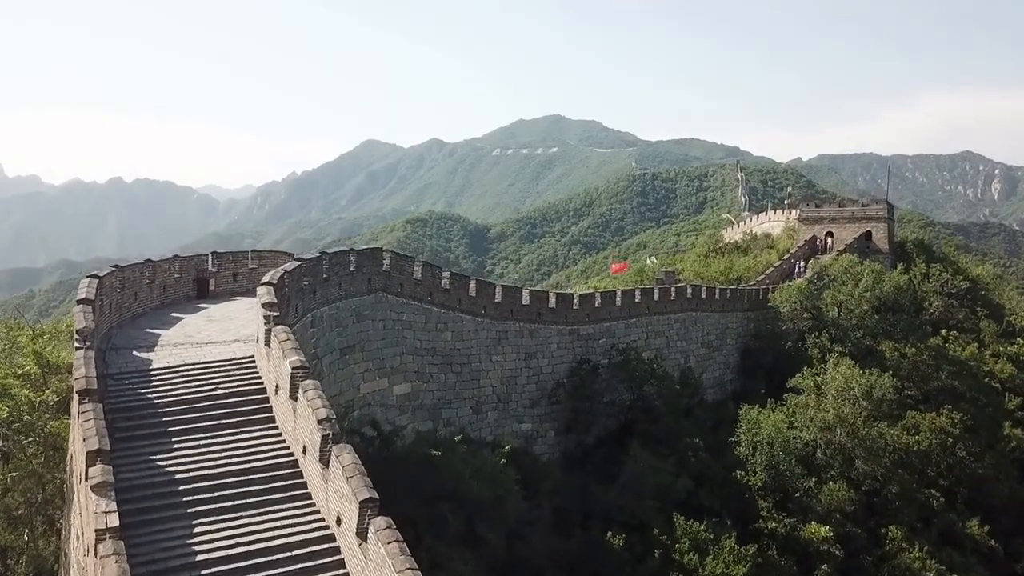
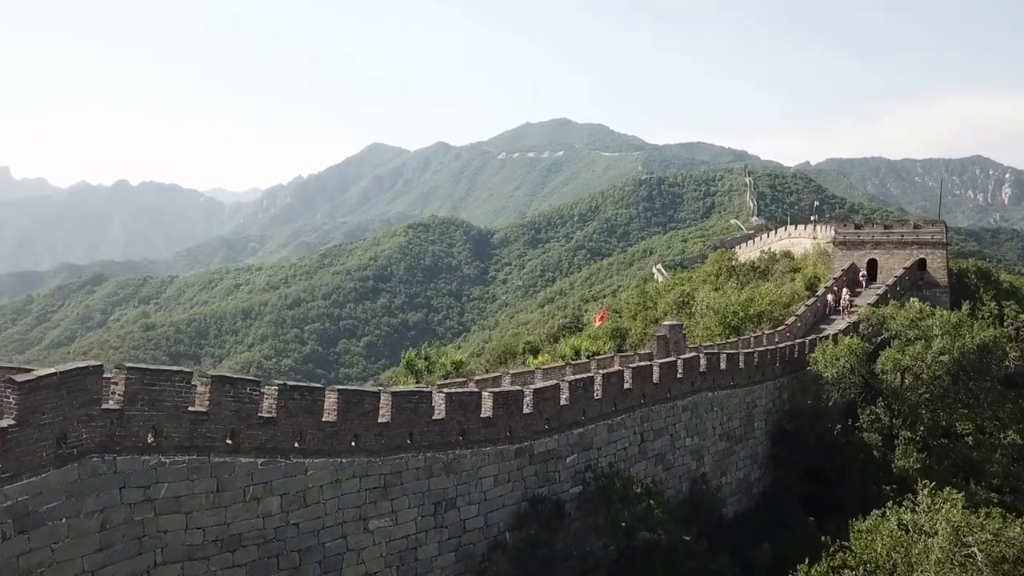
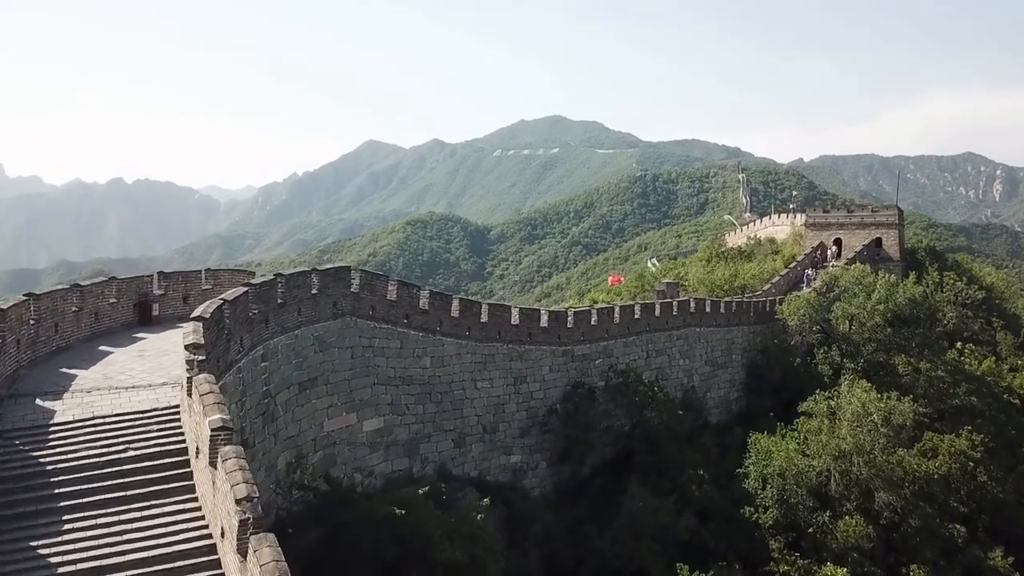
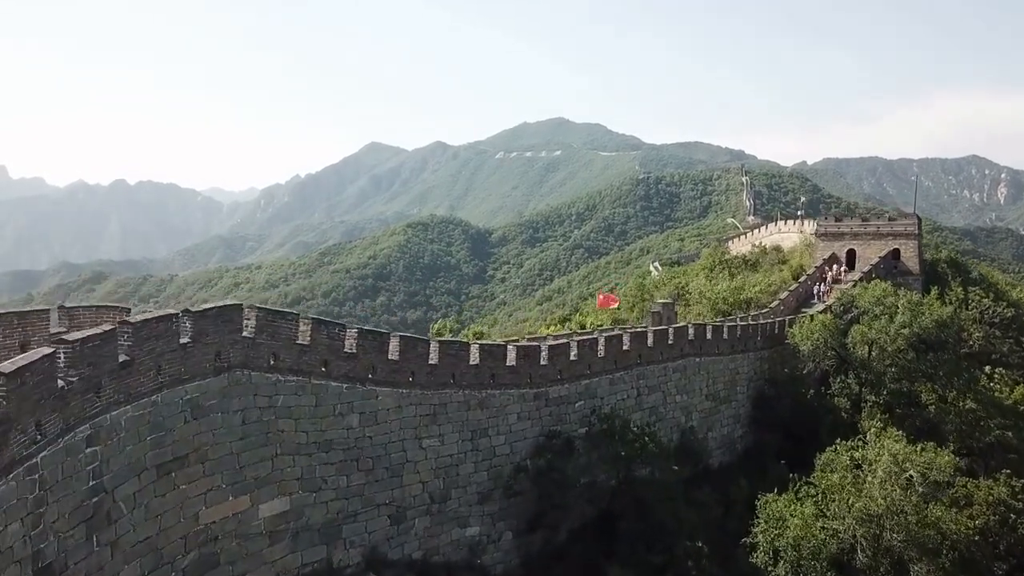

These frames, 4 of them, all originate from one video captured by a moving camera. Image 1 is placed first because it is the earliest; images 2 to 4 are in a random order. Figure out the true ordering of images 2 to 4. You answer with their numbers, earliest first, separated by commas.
3, 4, 2
